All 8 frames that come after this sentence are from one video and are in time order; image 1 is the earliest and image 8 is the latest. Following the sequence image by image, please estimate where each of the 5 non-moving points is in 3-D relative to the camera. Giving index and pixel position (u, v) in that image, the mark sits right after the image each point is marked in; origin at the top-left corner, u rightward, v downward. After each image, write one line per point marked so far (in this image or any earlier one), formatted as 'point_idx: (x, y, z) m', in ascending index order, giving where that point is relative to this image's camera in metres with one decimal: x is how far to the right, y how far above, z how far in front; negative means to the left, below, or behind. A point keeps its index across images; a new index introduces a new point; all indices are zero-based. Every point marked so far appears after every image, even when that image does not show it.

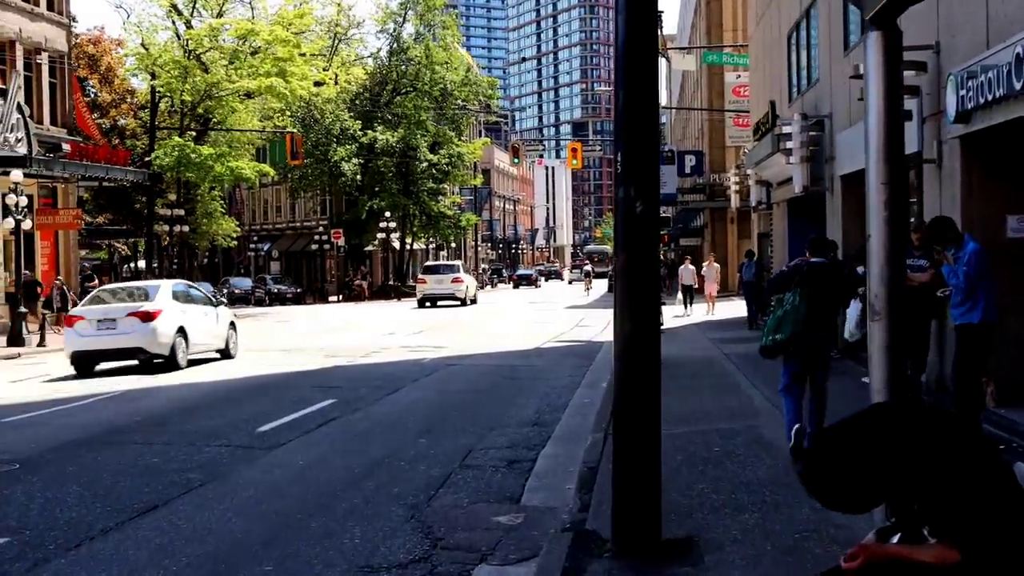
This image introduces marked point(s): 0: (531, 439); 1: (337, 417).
0: (+0.1, -1.2, +11.5) m
1: (-1.5, -1.1, +13.2) m
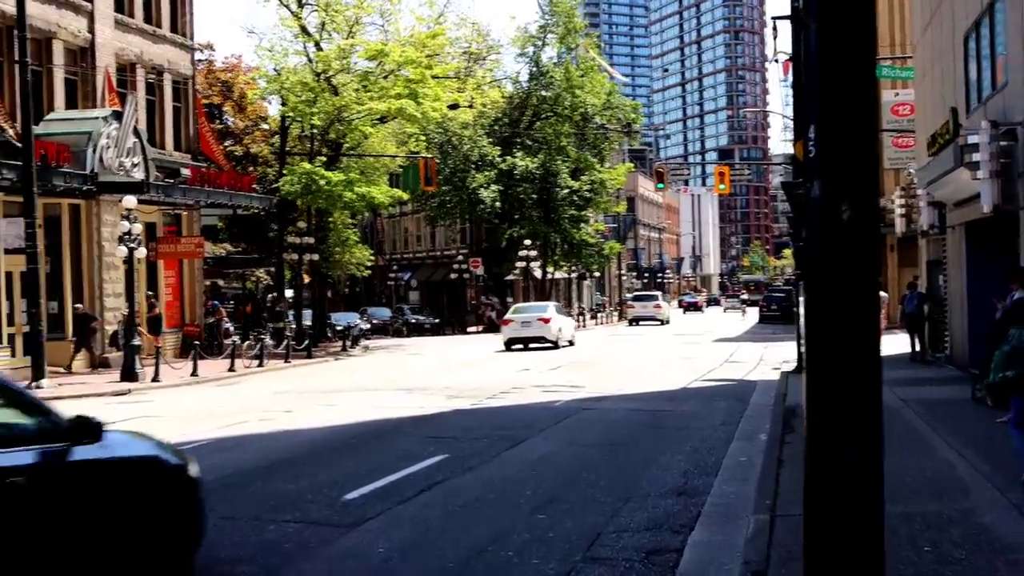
0: (+1.0, -1.4, +9.2) m
1: (-0.5, -1.4, +11.0) m
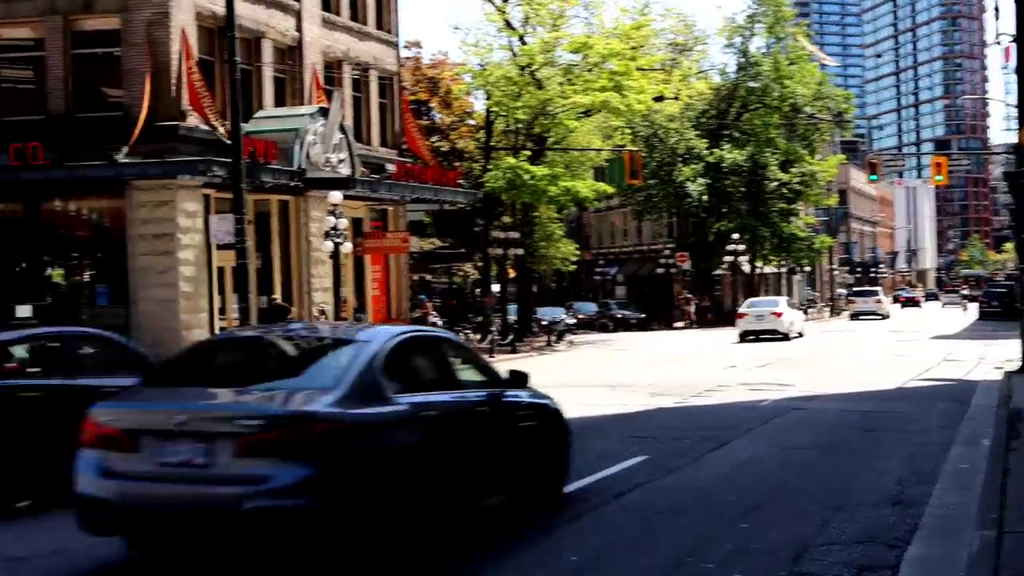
0: (+2.1, -1.4, +8.6) m
1: (+0.9, -1.4, +10.6) m
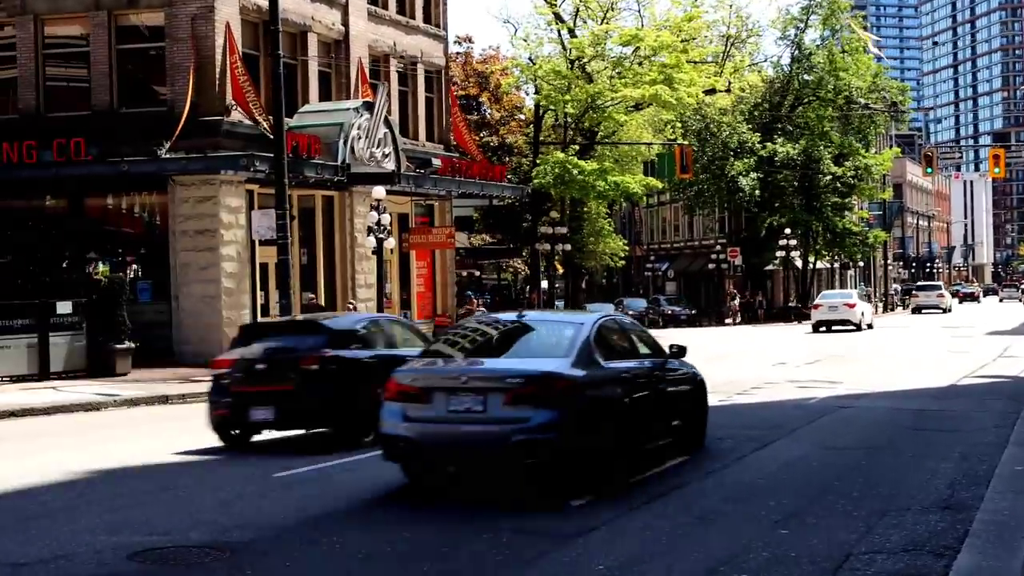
0: (+2.3, -1.3, +8.1) m
1: (+1.1, -1.3, +10.2) m
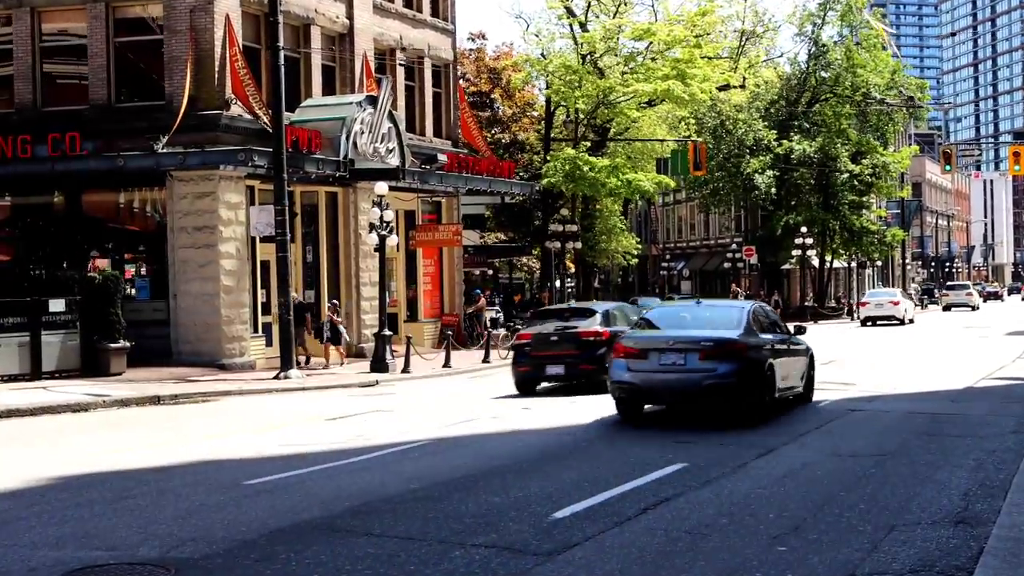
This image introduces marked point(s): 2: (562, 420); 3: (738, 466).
0: (+2.2, -1.3, +7.4) m
1: (+1.0, -1.3, +9.5) m
2: (+0.5, -1.3, +15.3) m
3: (+1.7, -1.3, +11.2) m
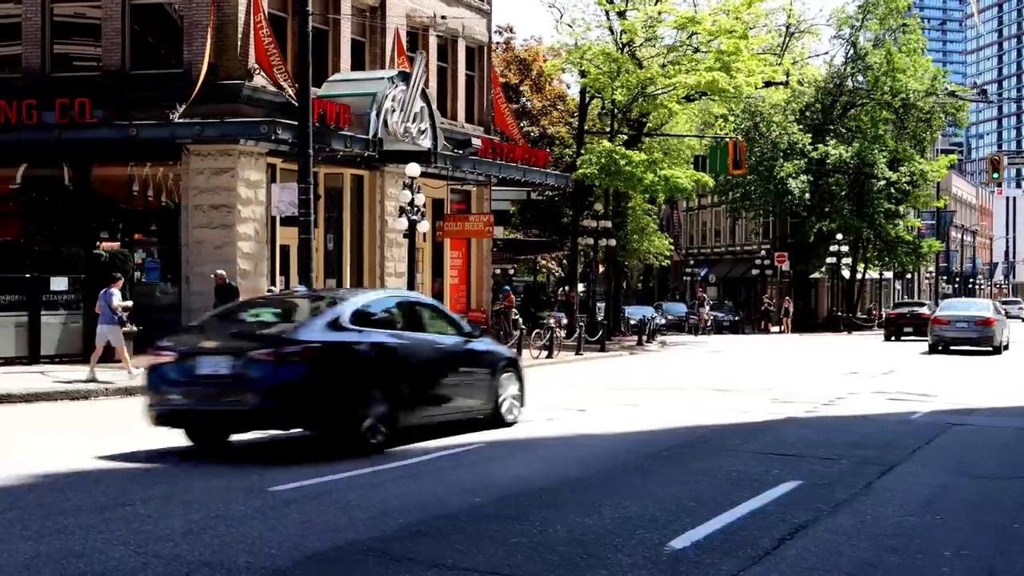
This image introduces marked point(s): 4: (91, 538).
0: (+2.6, -1.2, +5.5) m
1: (+1.5, -1.2, +7.6) m
2: (+1.0, -1.2, +13.3) m
3: (+2.2, -1.2, +9.2) m
4: (-1.8, -1.1, +6.5) m
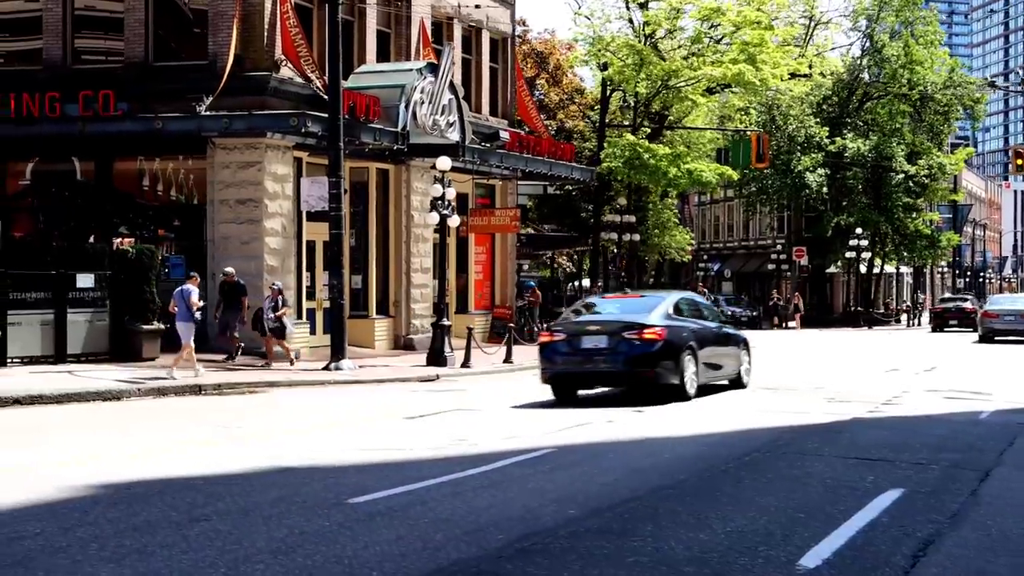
0: (+3.1, -1.2, +5.0) m
1: (+2.0, -1.2, +7.1) m
2: (+1.5, -1.2, +12.8) m
3: (+2.6, -1.2, +8.7) m
4: (-1.3, -1.1, +6.0) m
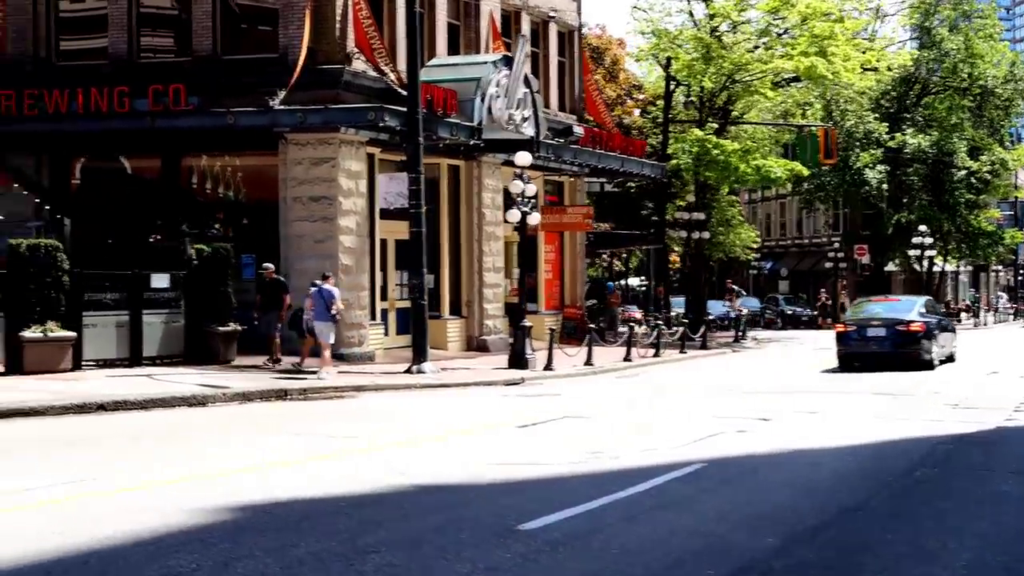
0: (+3.9, -1.2, +4.1) m
1: (+2.8, -1.2, +6.2) m
2: (+2.5, -1.2, +12.0) m
3: (+3.5, -1.2, +7.8) m
4: (-0.5, -1.1, +5.2) m
